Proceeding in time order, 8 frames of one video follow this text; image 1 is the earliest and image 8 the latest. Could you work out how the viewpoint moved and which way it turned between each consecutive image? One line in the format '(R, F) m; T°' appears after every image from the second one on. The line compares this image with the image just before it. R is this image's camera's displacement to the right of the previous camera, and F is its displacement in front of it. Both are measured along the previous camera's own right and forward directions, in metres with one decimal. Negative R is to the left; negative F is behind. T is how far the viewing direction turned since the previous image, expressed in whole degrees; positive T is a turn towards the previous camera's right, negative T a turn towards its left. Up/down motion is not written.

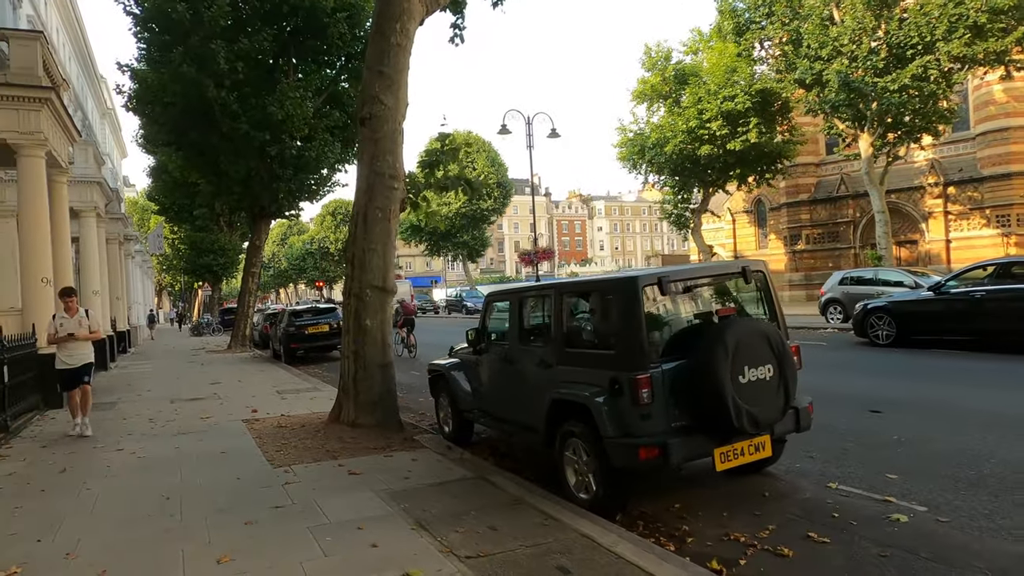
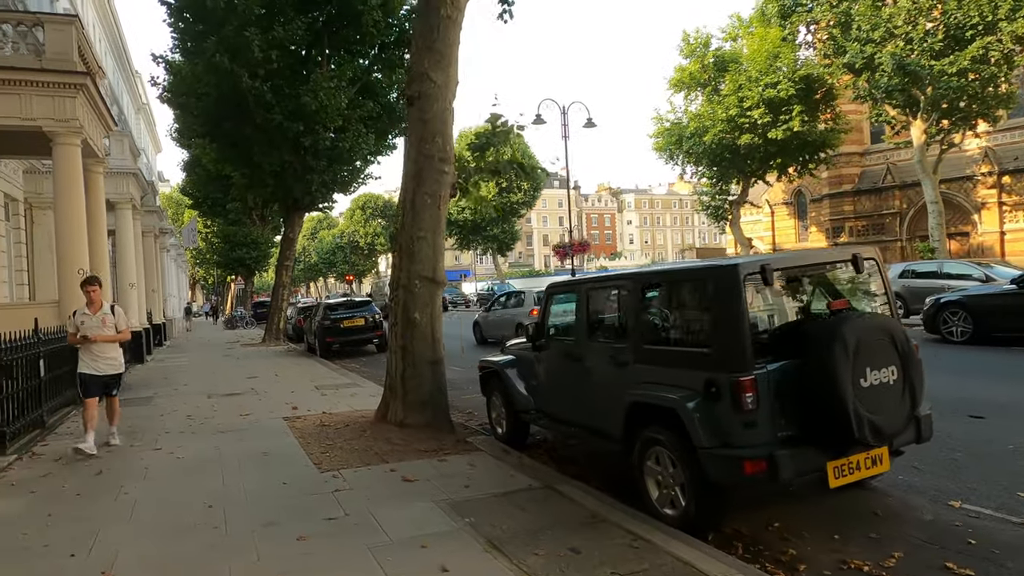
(-0.4, +0.6) m; -2°
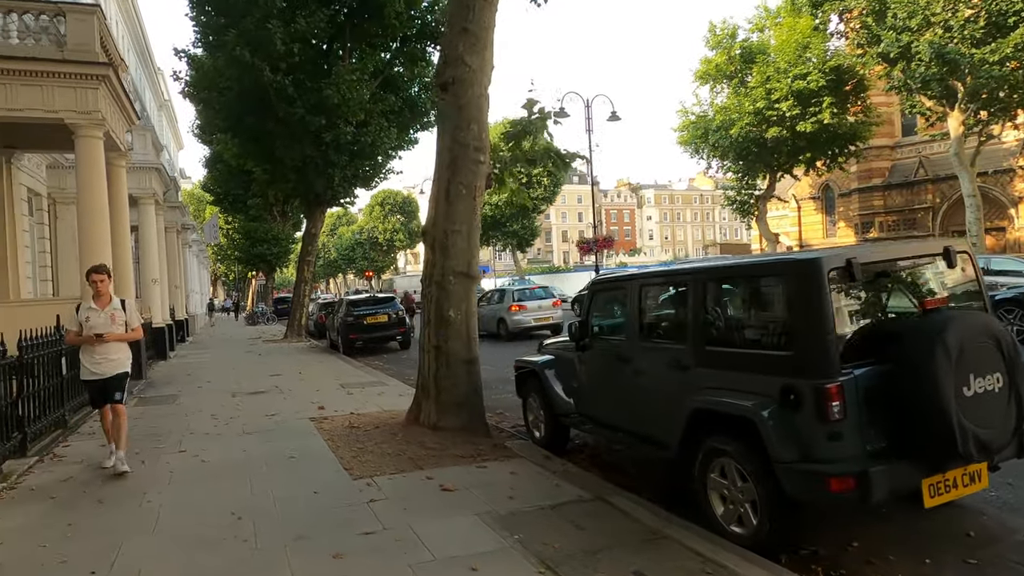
(-0.2, +0.4) m; -1°
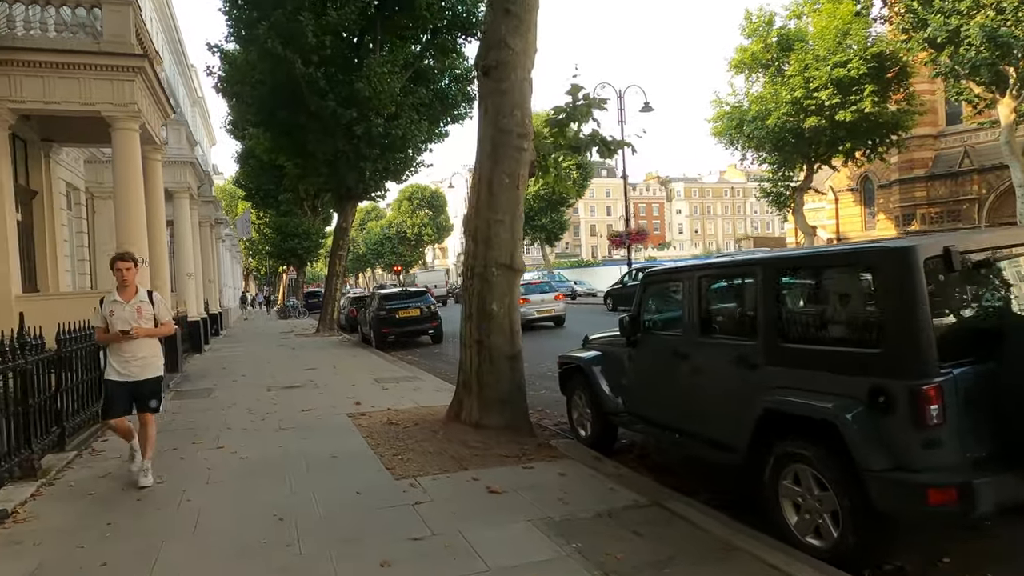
(-0.2, +0.3) m; -2°
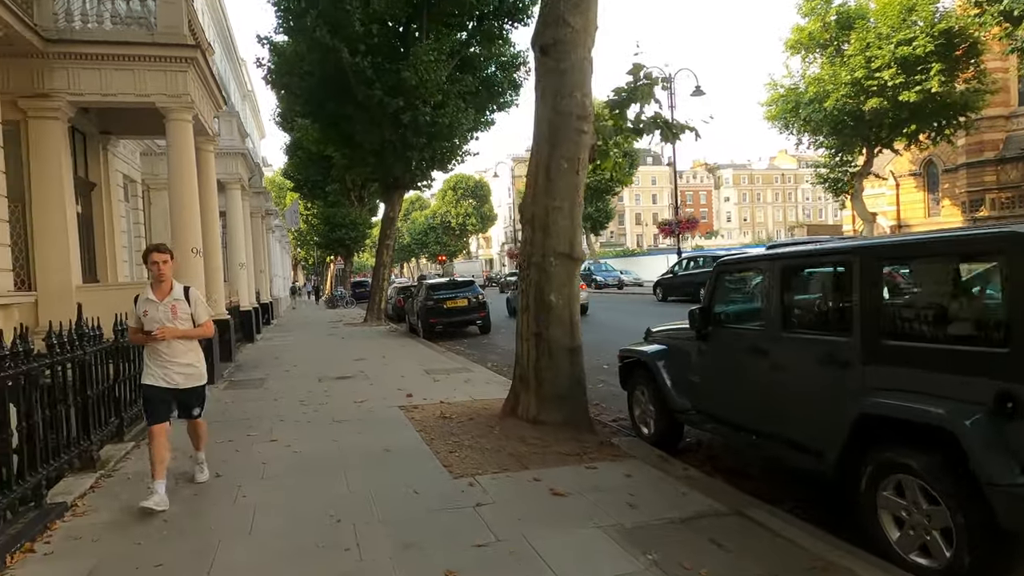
(-0.2, +0.3) m; -4°
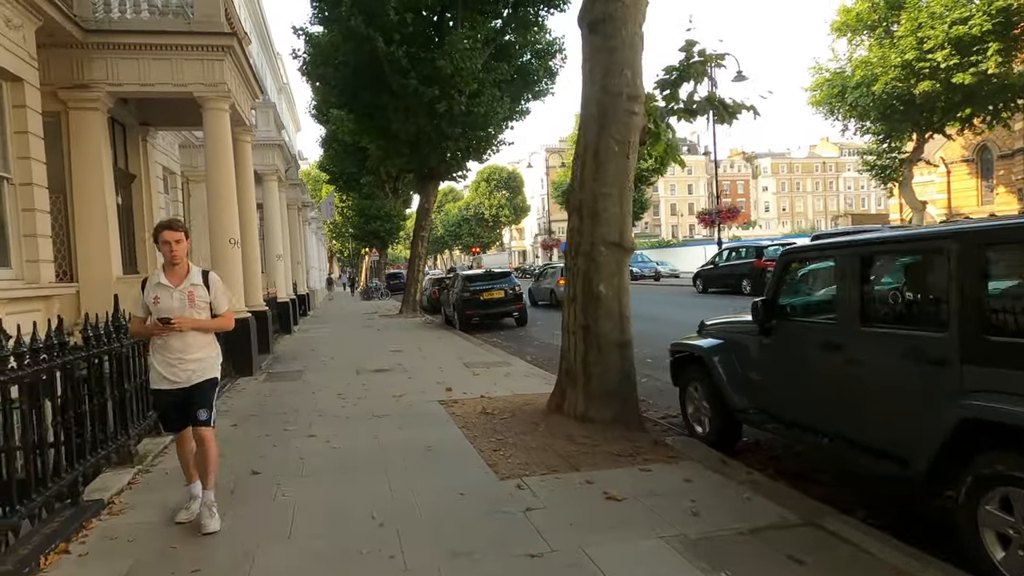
(-0.1, +0.3) m; -3°
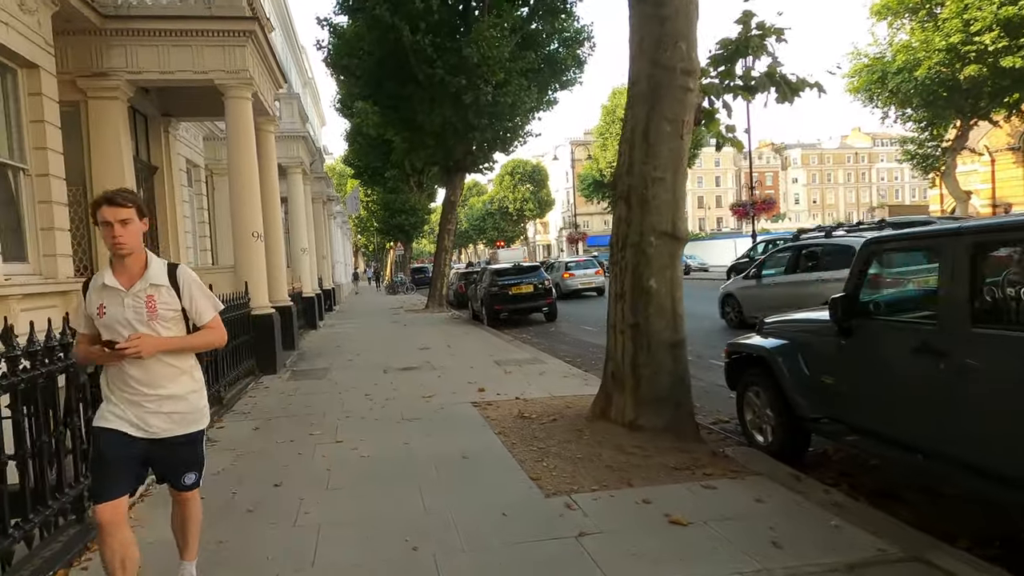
(-0.2, +0.5) m; -2°
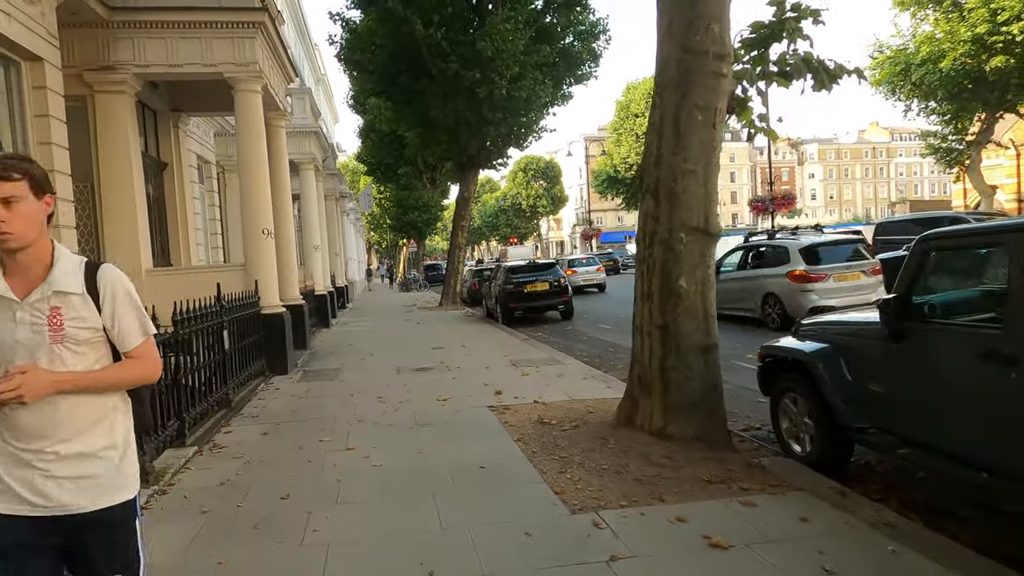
(-0.1, +0.3) m; -1°
